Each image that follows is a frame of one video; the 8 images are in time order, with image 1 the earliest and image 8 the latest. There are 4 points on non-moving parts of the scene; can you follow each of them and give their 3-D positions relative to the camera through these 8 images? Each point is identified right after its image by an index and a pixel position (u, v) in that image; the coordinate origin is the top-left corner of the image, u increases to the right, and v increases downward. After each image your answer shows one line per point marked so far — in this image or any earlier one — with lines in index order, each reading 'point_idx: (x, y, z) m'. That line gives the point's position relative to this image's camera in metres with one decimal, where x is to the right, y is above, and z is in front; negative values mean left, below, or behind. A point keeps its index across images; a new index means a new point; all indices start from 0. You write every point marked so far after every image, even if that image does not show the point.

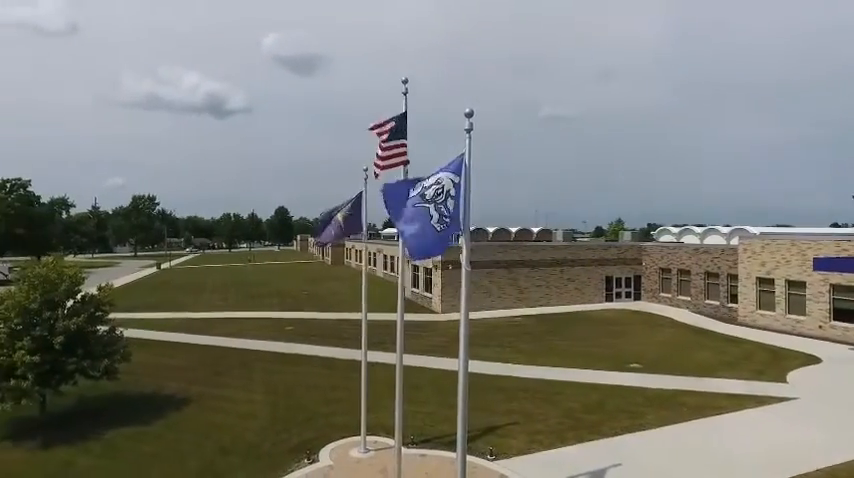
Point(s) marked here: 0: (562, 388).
0: (+4.4, -4.8, +17.3) m
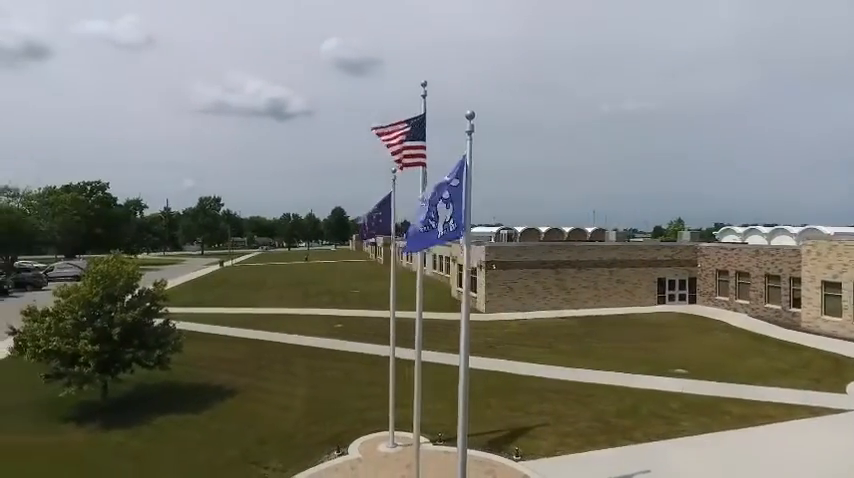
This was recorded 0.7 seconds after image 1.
0: (+5.5, -4.9, +16.9) m
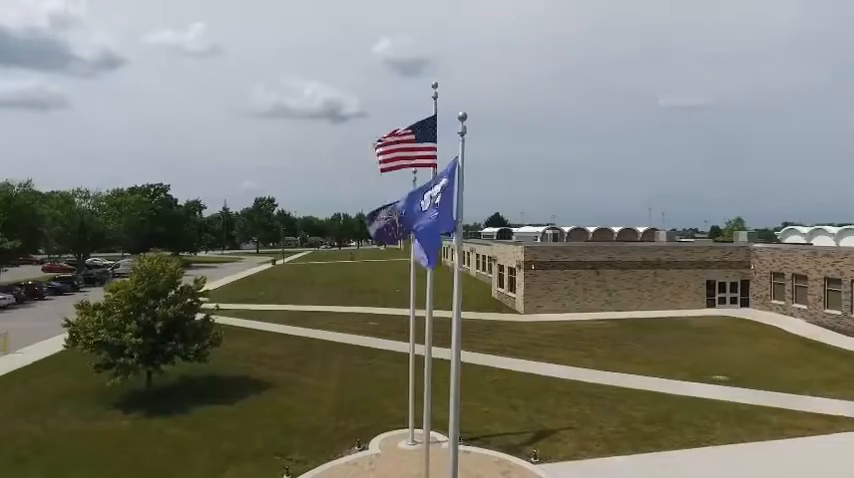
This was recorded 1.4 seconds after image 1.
0: (+6.3, -4.9, +16.5) m
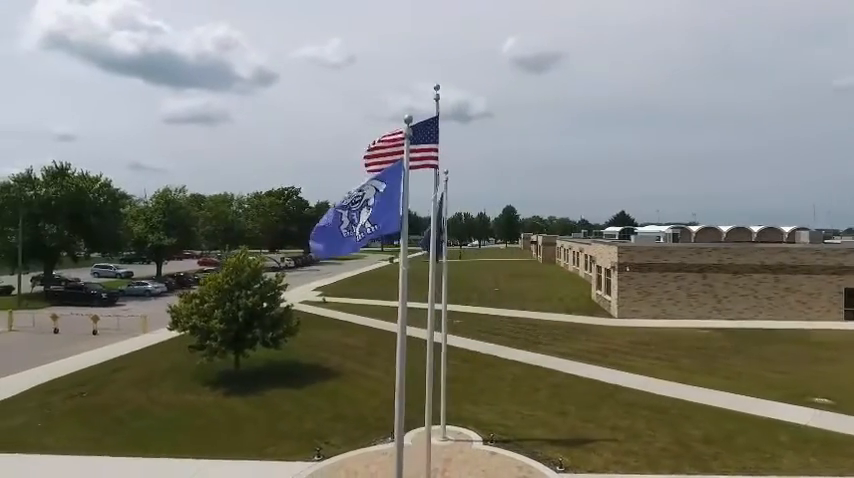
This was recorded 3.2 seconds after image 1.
0: (+7.7, -4.9, +14.9) m
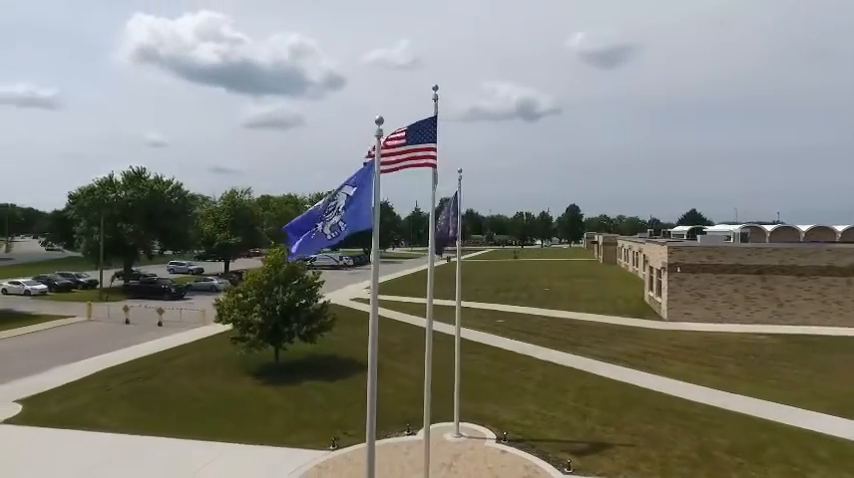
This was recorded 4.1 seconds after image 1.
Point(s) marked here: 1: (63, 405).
0: (+8.2, -4.8, +14.2) m
1: (-12.1, -5.5, +17.4) m
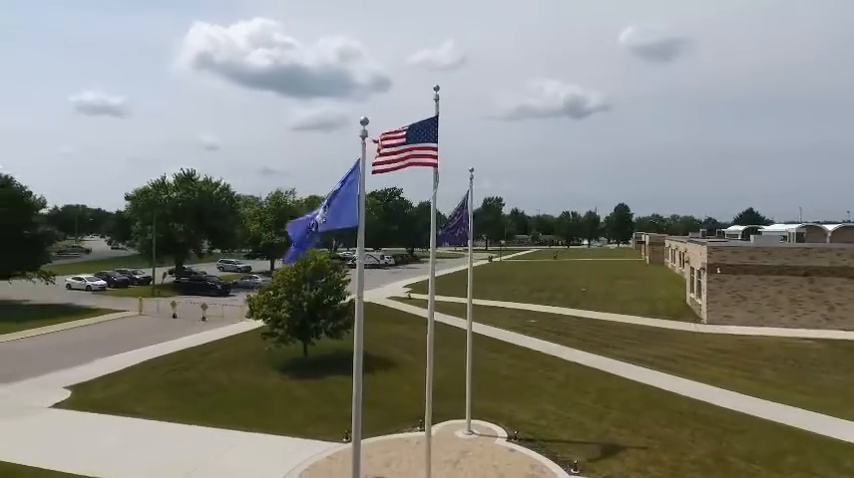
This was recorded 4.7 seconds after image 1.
0: (+8.5, -4.8, +13.6) m
1: (-11.4, -5.4, +18.6) m
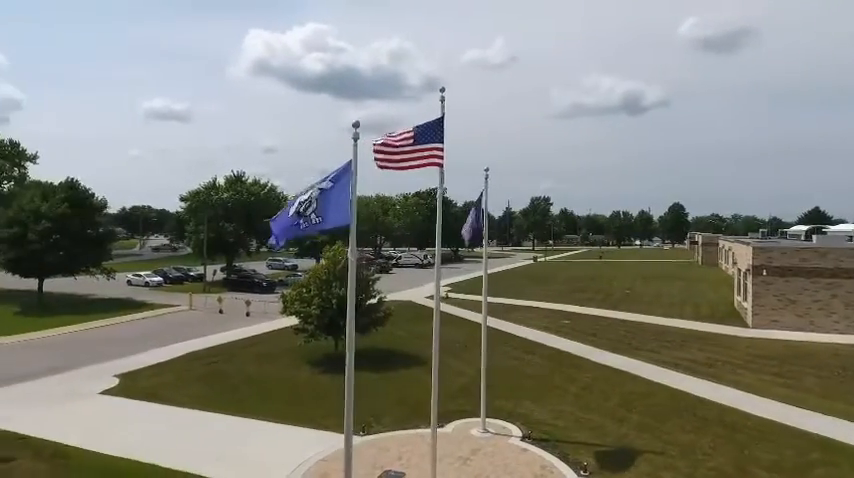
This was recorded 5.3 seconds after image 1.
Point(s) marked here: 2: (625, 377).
0: (+8.8, -4.8, +12.9) m
1: (-10.5, -5.4, +19.8) m
2: (+6.9, -4.8, +18.2) m
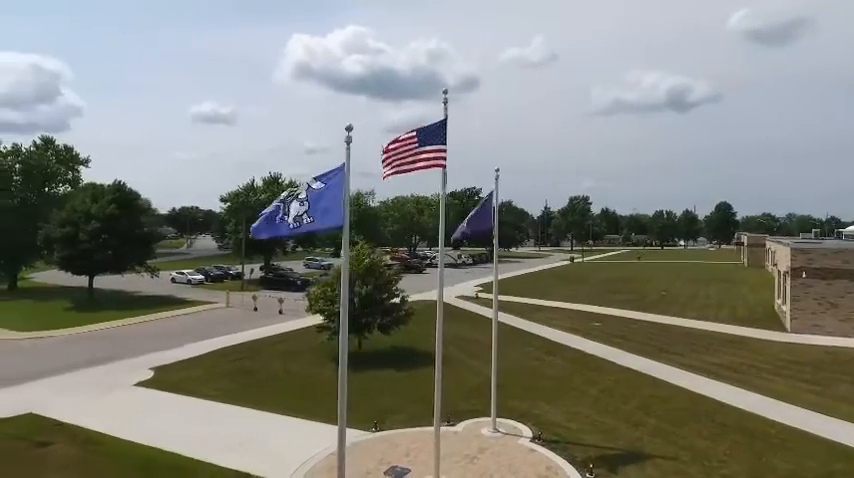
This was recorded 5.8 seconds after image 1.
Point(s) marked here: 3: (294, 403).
0: (+9.0, -4.8, +12.4) m
1: (-9.7, -5.4, +20.7) m
2: (+7.5, -4.8, +17.8) m
3: (-4.3, -5.4, +17.4) m
